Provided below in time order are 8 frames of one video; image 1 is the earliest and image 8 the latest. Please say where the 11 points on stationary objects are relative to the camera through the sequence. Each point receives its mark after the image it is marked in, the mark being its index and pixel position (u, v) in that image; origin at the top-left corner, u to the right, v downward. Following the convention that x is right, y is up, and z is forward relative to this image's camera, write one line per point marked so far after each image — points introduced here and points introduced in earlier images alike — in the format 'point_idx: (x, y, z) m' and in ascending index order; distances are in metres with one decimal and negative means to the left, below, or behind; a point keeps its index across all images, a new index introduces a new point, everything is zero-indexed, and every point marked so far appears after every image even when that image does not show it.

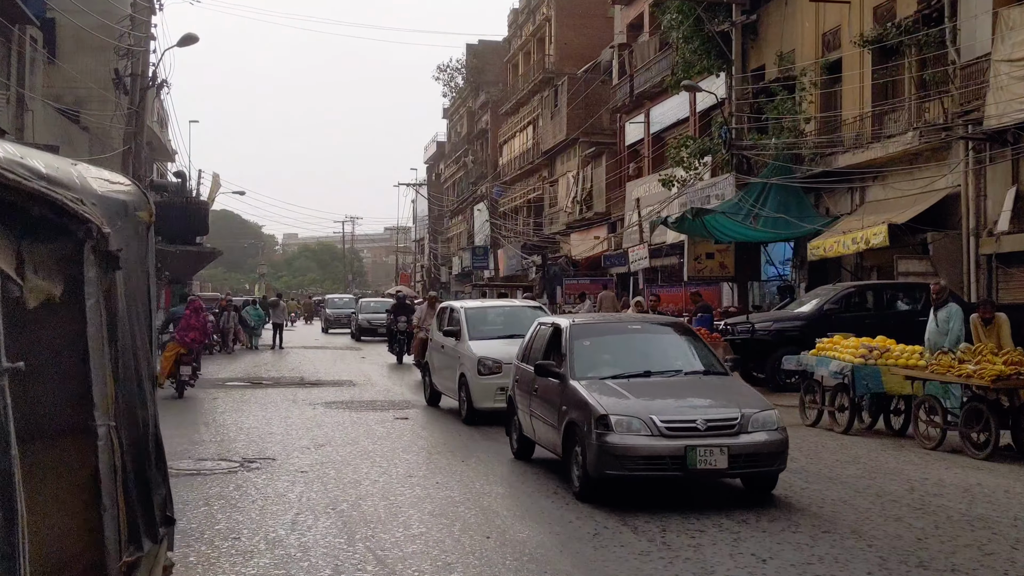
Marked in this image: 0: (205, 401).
0: (-4.5, -1.7, +14.2) m
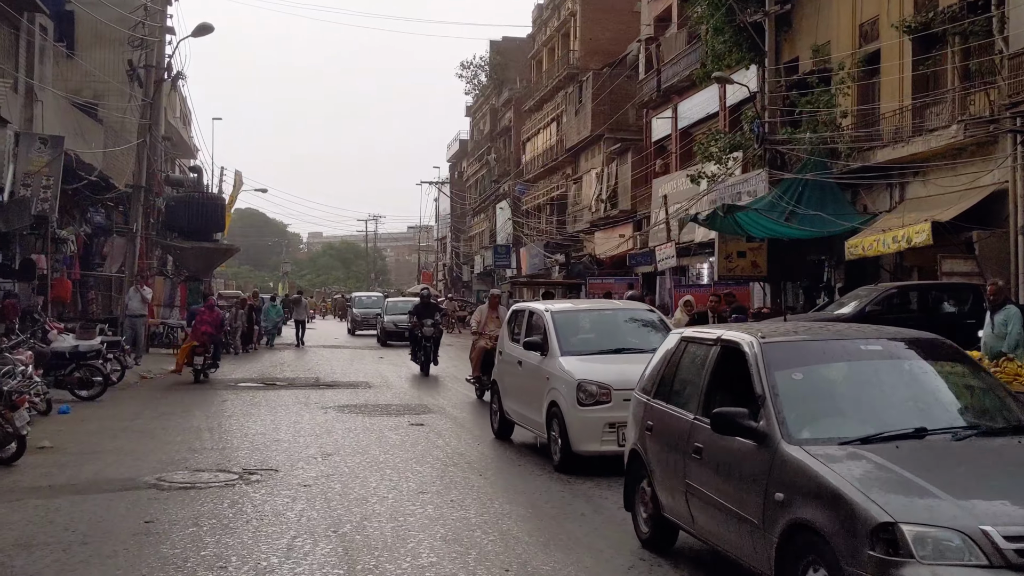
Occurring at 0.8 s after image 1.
0: (-4.2, -1.6, +13.5) m
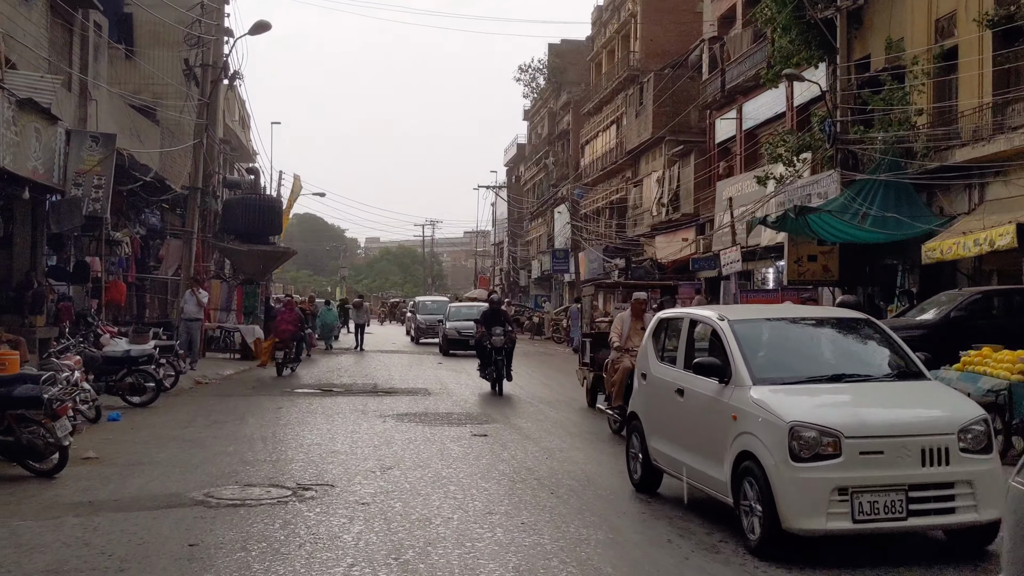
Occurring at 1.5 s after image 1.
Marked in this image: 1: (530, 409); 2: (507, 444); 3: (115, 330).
0: (-3.3, -1.7, +13.1) m
1: (+0.3, -1.7, +13.4) m
2: (-0.1, -1.7, +10.3) m
3: (-6.7, -0.7, +16.1) m
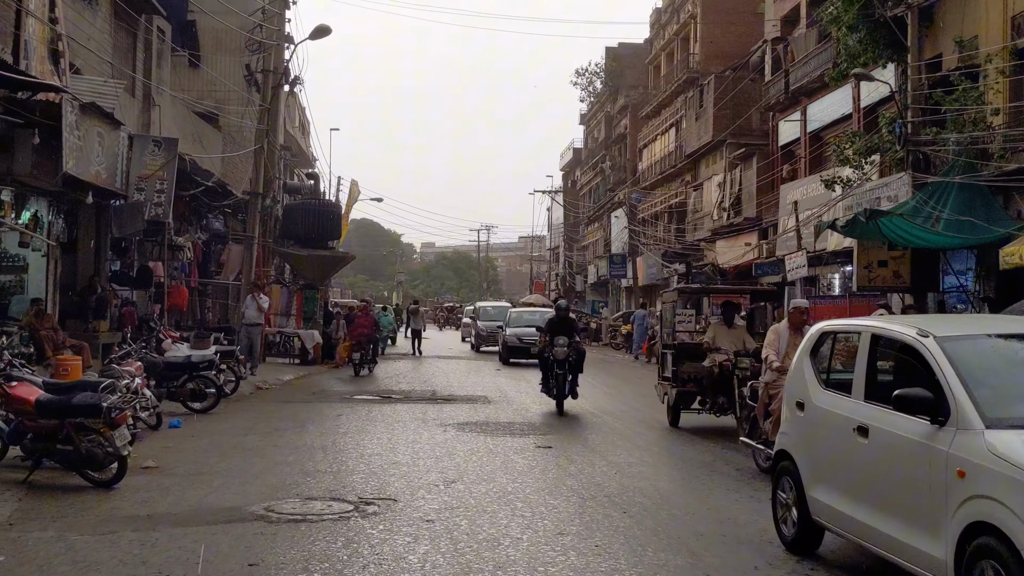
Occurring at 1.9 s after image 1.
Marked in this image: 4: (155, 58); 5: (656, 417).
0: (-2.5, -1.8, +12.9) m
1: (+1.1, -1.8, +13.0) m
2: (+0.6, -1.8, +9.9) m
3: (-5.7, -0.8, +16.1) m
4: (-6.6, +4.2, +17.5) m
5: (+2.0, -1.8, +13.3) m
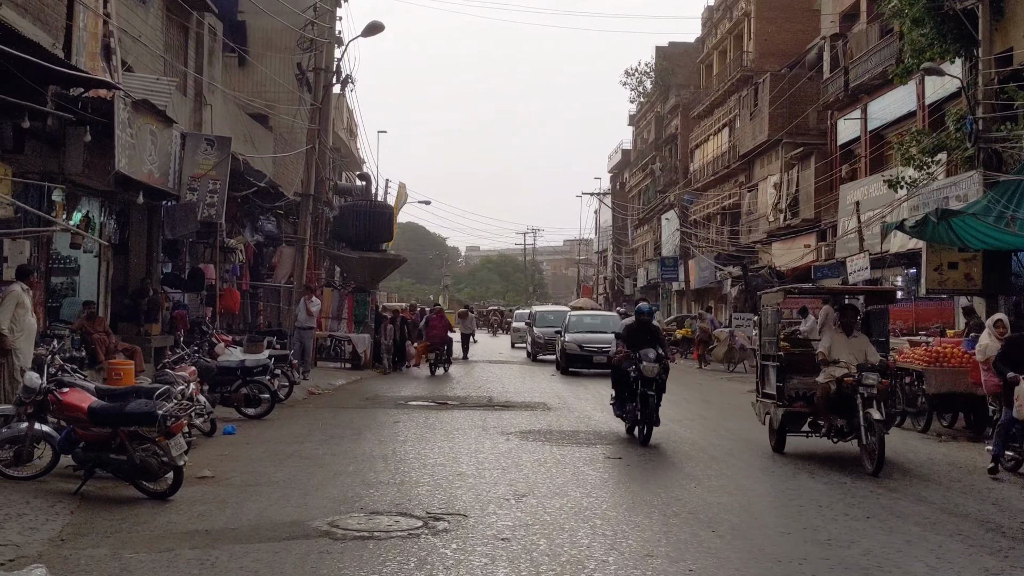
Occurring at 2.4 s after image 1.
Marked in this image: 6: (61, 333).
0: (-1.6, -1.8, +12.4) m
1: (+1.9, -1.8, +12.4) m
2: (+1.3, -1.8, +9.3) m
3: (-4.7, -0.8, +15.8) m
4: (-5.5, +4.2, +17.3) m
5: (+2.9, -1.8, +12.7) m
6: (-6.6, -0.7, +13.9) m
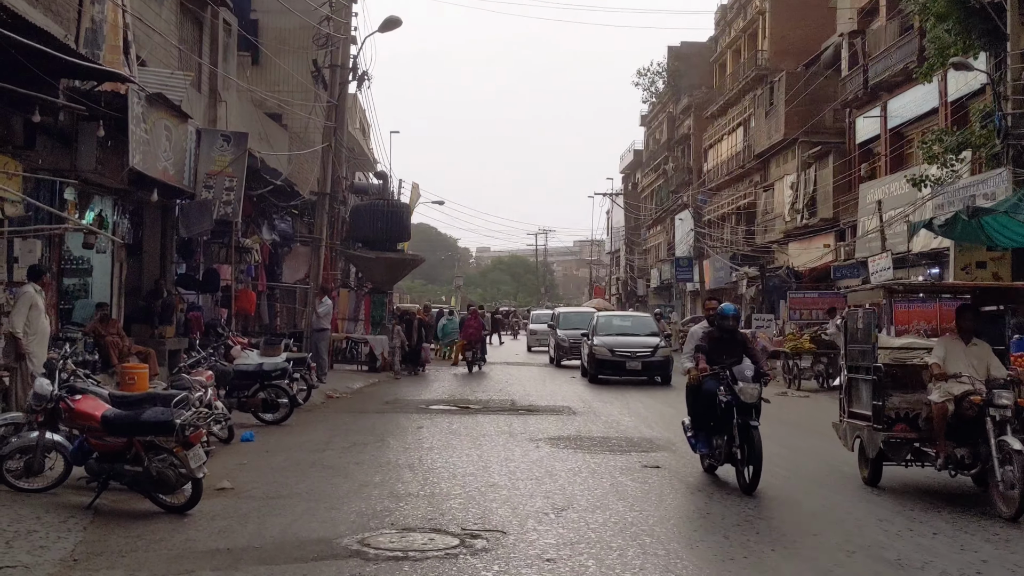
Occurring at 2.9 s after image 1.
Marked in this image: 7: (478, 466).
0: (-1.3, -1.8, +12.0) m
1: (+2.3, -1.8, +11.9) m
2: (+1.6, -1.8, +8.9) m
3: (-4.3, -0.9, +15.4) m
4: (-5.2, +4.2, +16.9) m
5: (+3.2, -1.8, +12.2) m
6: (-6.2, -0.7, +13.5) m
7: (-0.3, -1.7, +9.2) m
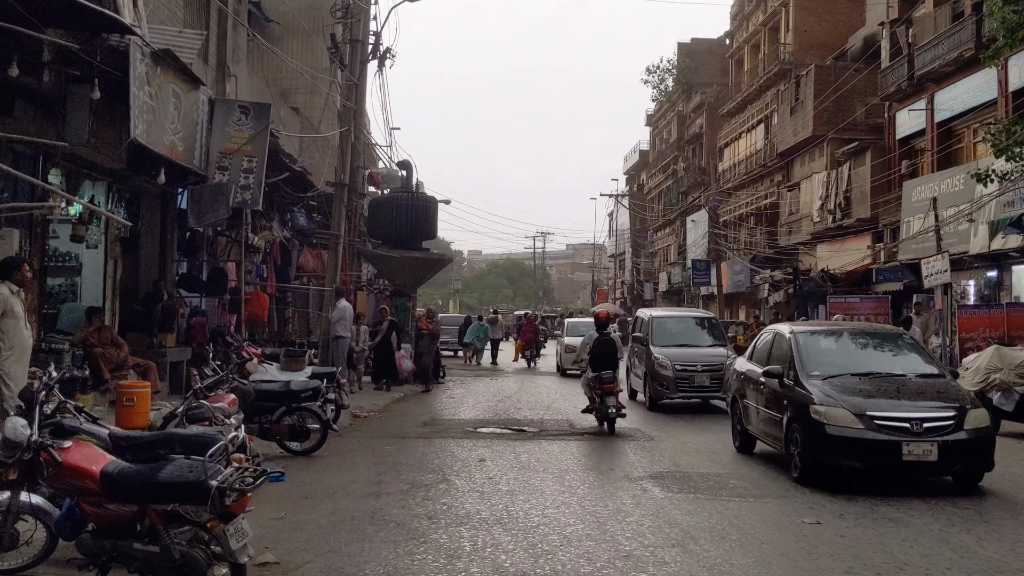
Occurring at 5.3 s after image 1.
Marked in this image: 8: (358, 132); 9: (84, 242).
0: (-0.4, -1.8, +9.8) m
1: (+3.2, -1.9, +9.8) m
2: (+2.5, -1.8, +6.7) m
3: (-3.5, -0.9, +13.2) m
4: (-4.3, +4.1, +14.7) m
5: (+4.1, -1.9, +10.1) m
6: (-5.4, -0.7, +11.3) m
7: (+0.6, -1.7, +7.1) m
8: (-3.0, +3.0, +18.4) m
9: (-5.6, +0.6, +12.4) m
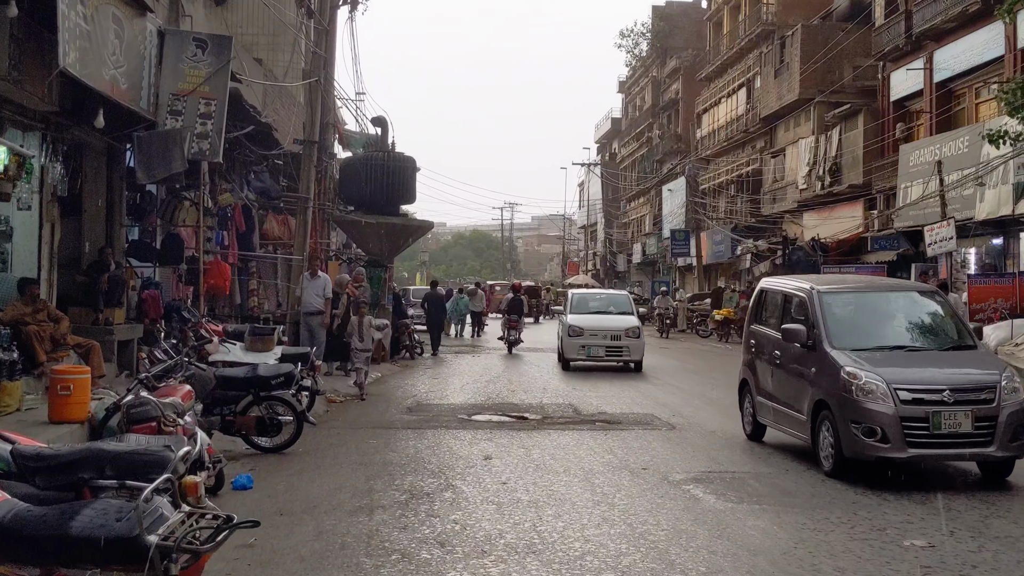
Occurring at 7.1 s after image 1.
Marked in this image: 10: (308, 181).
0: (-0.3, -1.5, +8.3) m
1: (+3.3, -1.6, +8.4) m
2: (+2.8, -1.6, +5.3) m
3: (-3.5, -0.5, +11.5) m
4: (-4.4, +4.6, +12.8) m
5: (+4.2, -1.6, +8.7) m
6: (-5.3, -0.4, +9.6) m
7: (+0.8, -1.5, +5.6) m
8: (-3.2, +3.5, +16.6) m
9: (-5.6, +0.9, +10.6) m
10: (-3.2, +1.6, +14.9) m
